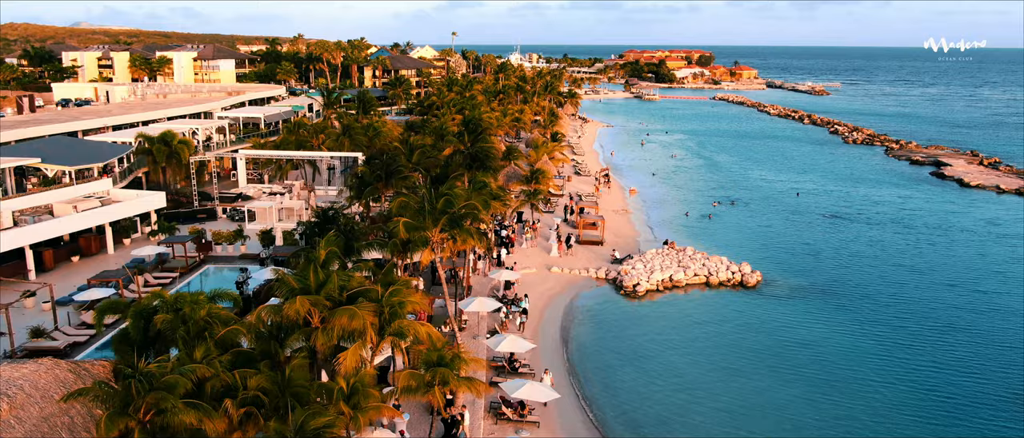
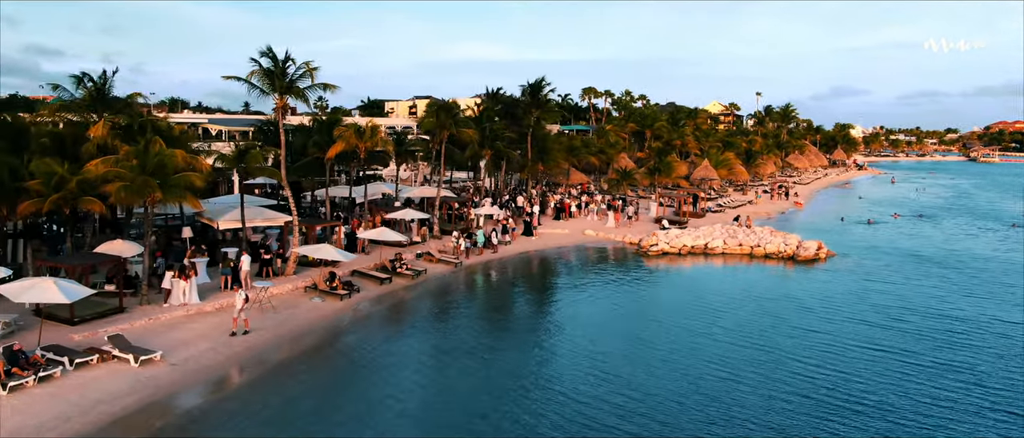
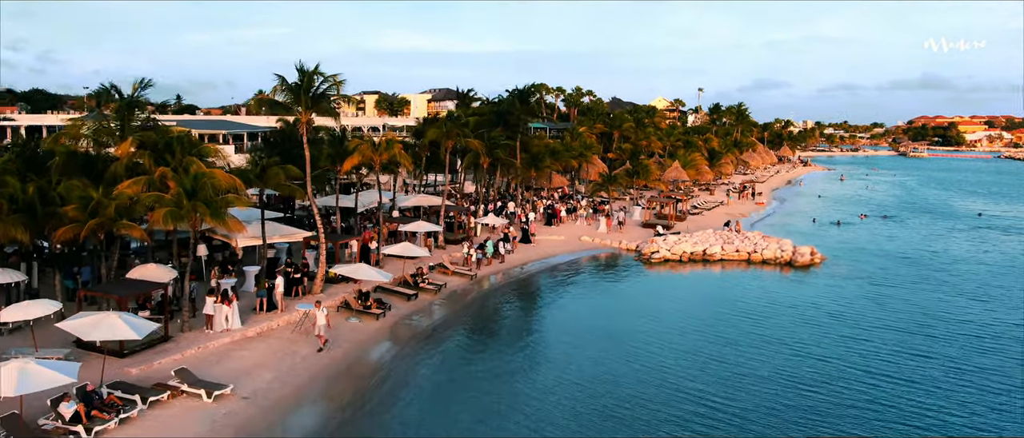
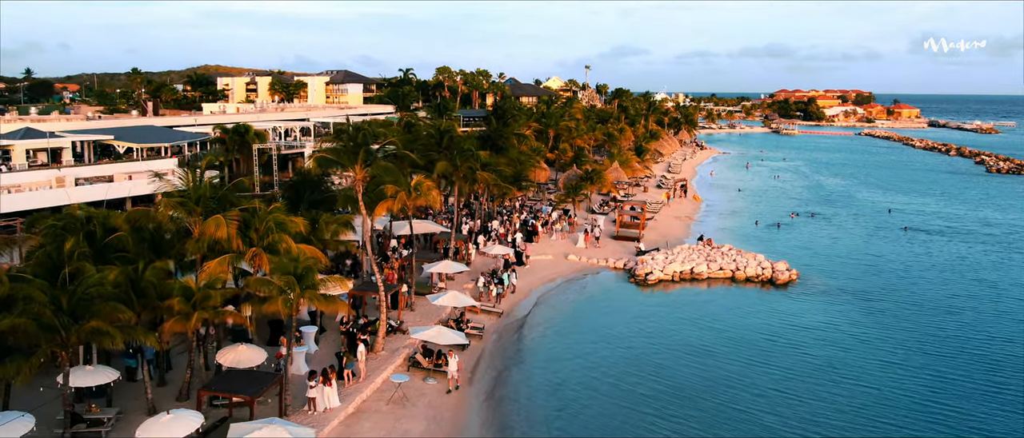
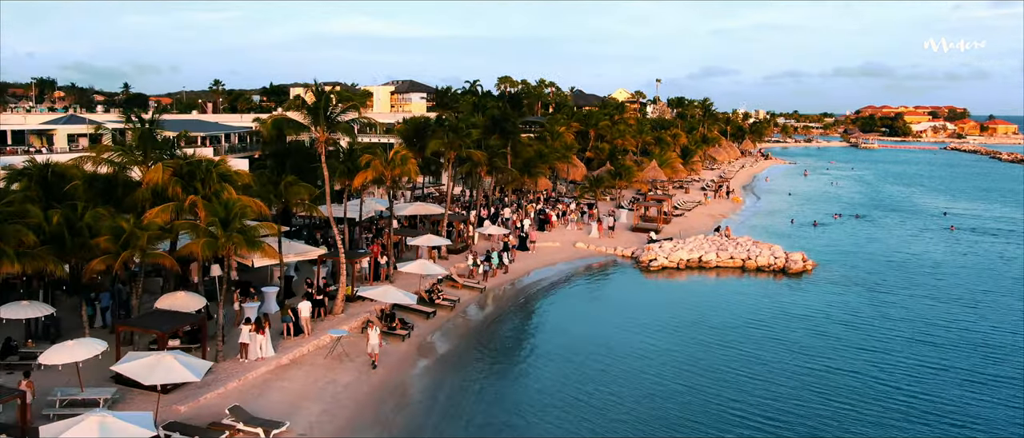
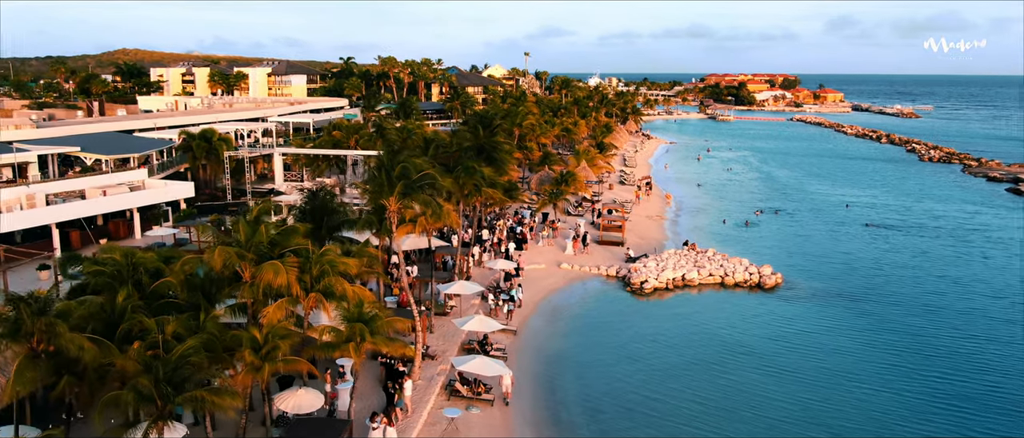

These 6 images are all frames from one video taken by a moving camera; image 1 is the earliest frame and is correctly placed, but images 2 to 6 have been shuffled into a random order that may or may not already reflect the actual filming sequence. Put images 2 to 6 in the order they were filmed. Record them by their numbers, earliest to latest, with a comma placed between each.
6, 4, 5, 3, 2
